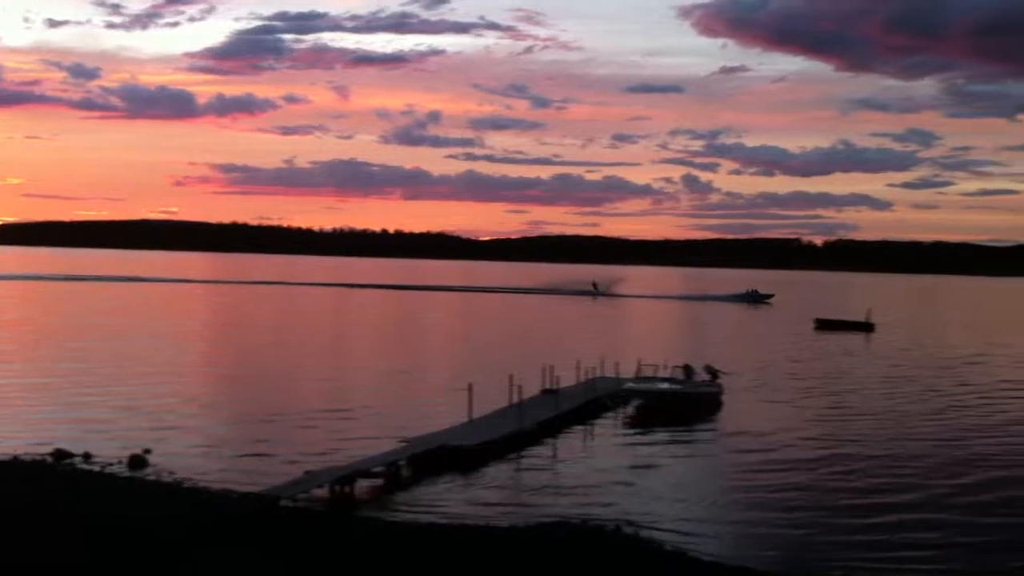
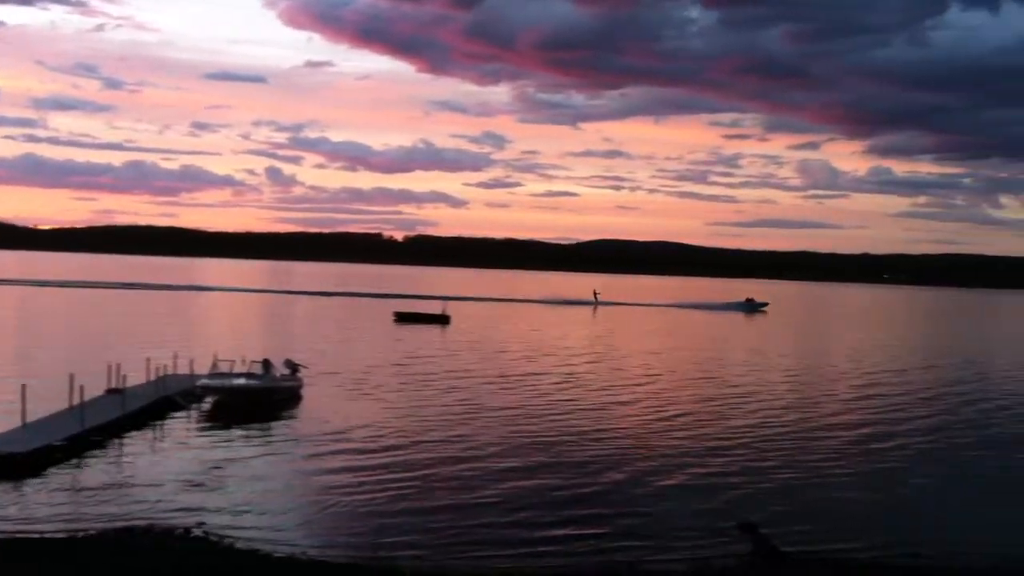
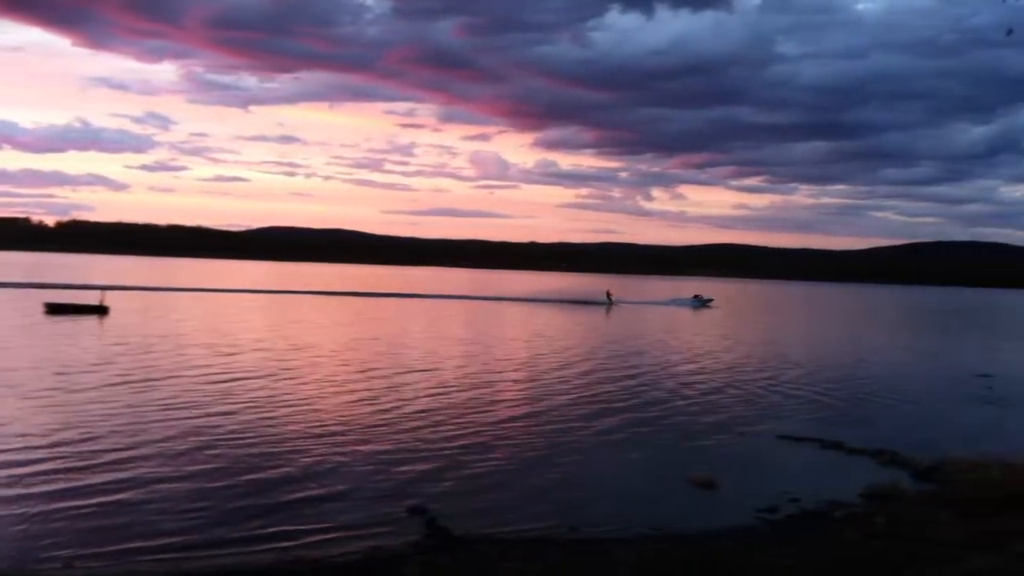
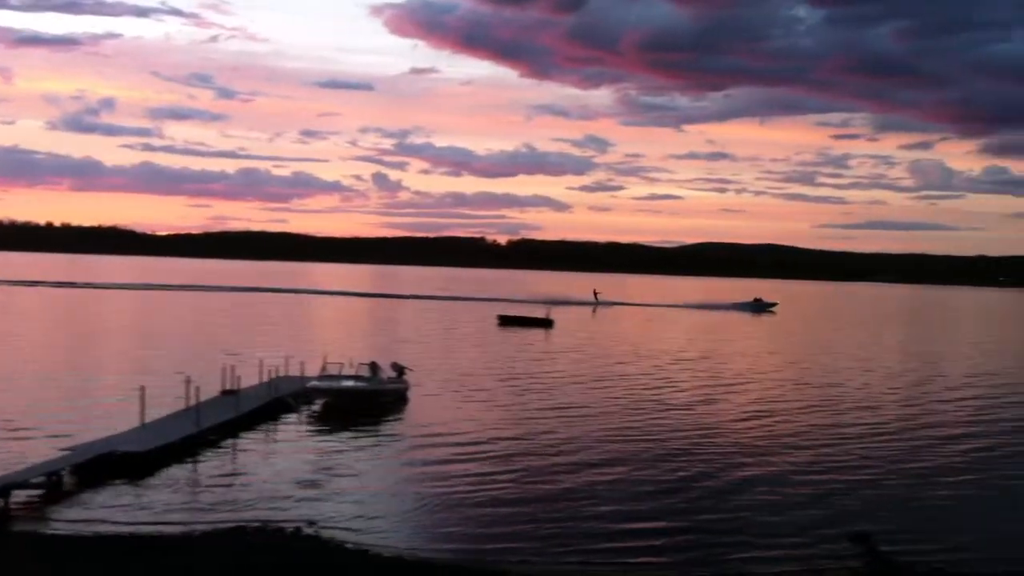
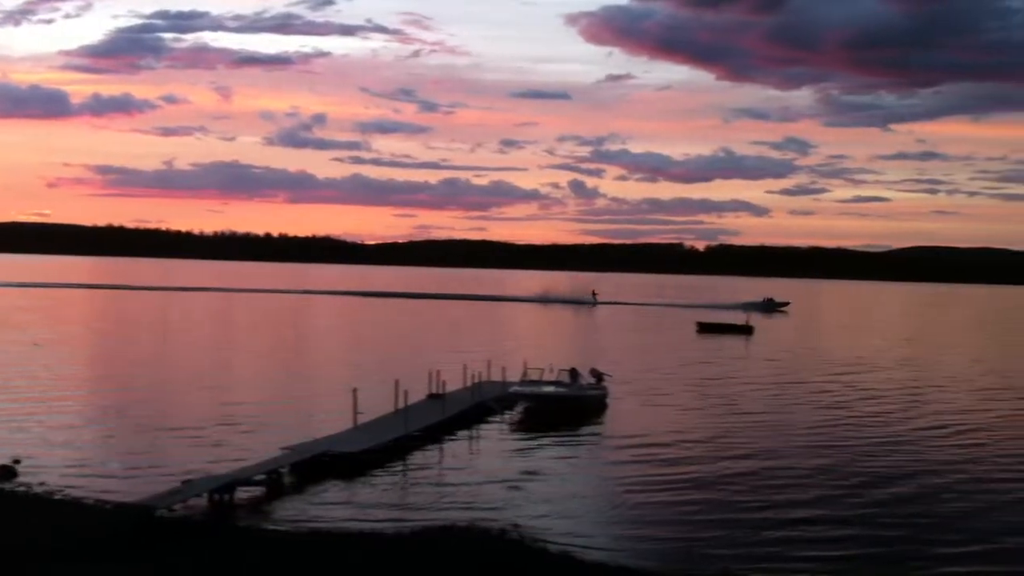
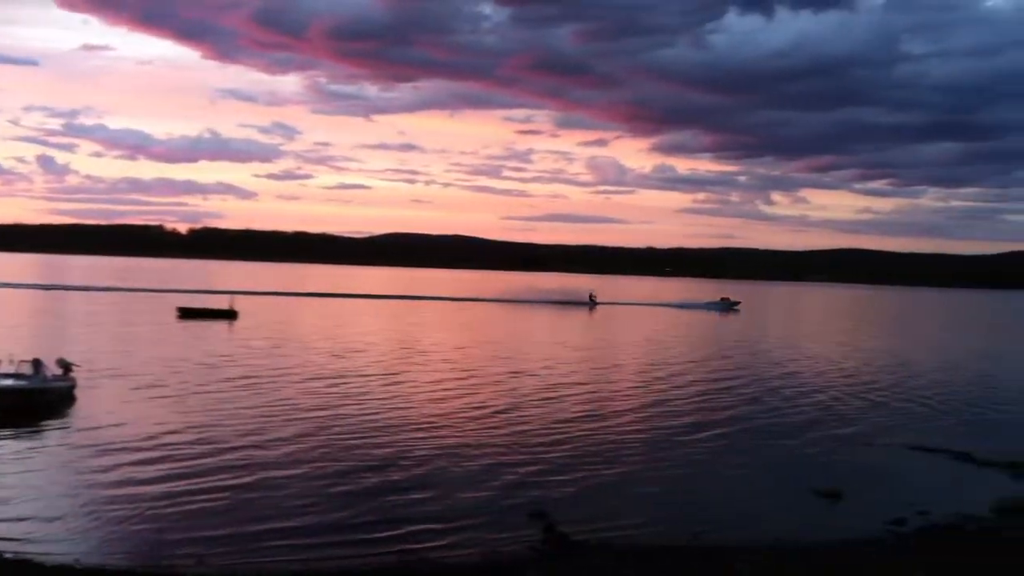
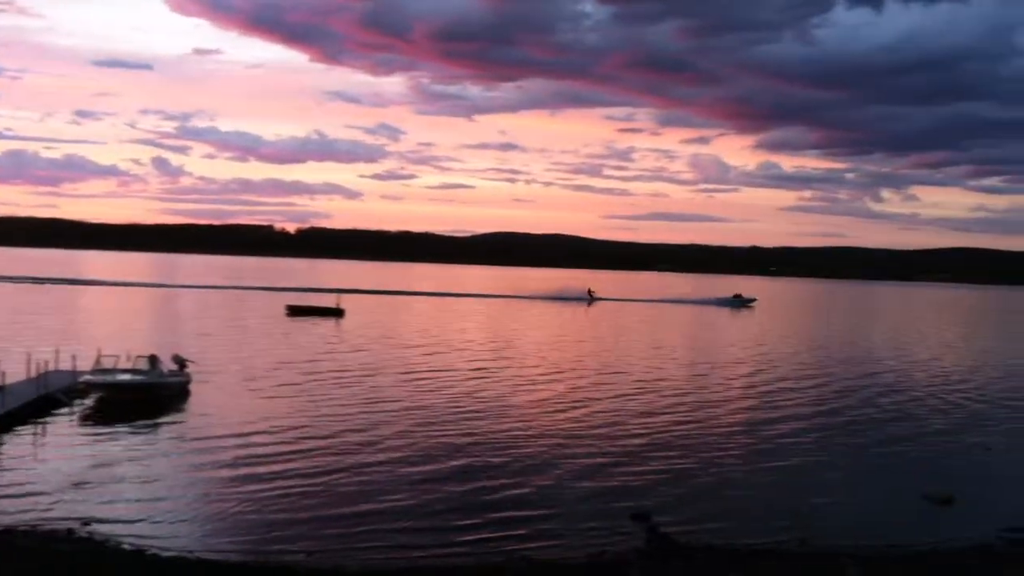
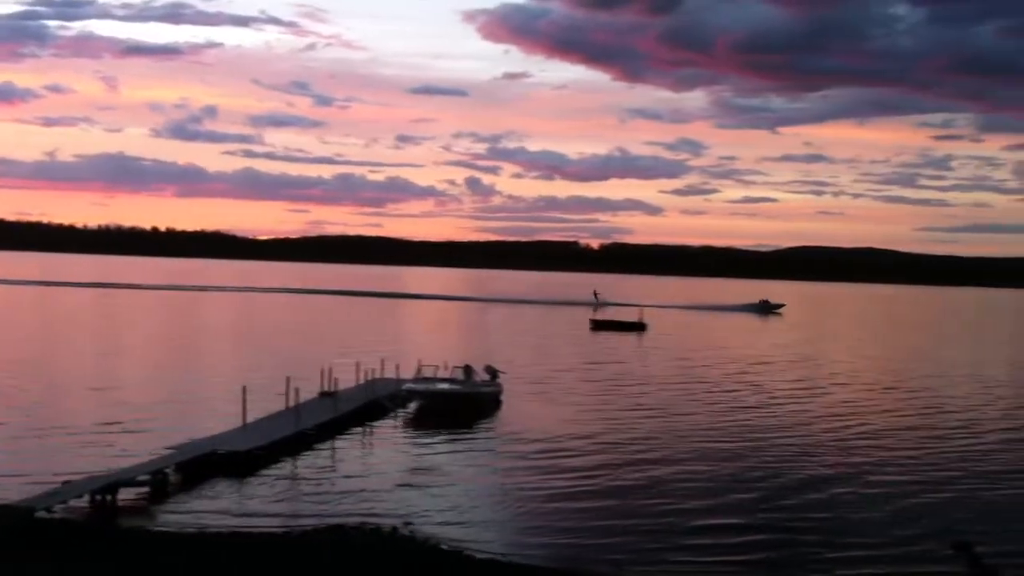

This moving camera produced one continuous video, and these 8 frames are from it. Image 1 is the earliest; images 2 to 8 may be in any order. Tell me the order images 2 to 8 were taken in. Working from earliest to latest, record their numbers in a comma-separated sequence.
5, 8, 4, 2, 7, 6, 3
